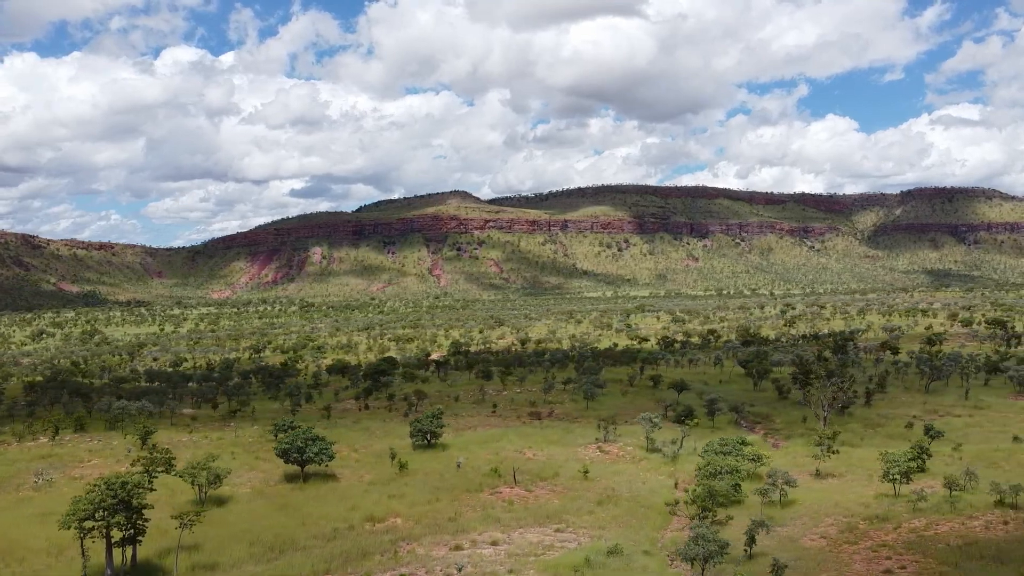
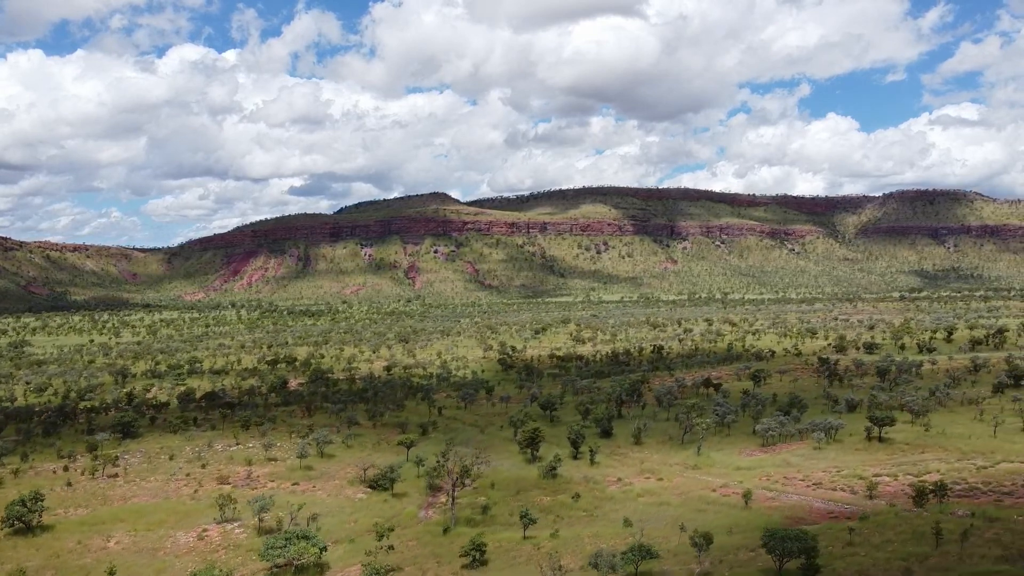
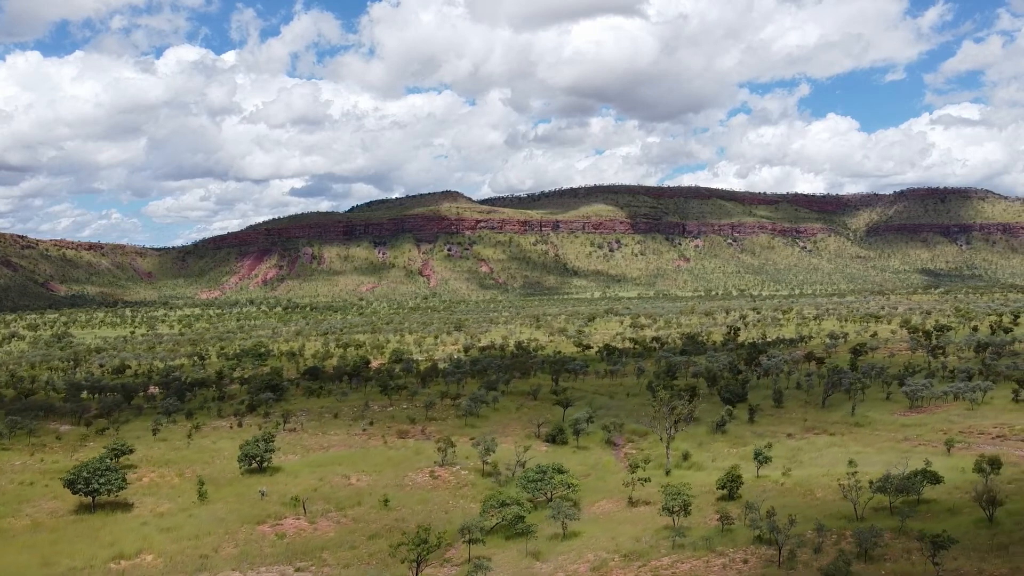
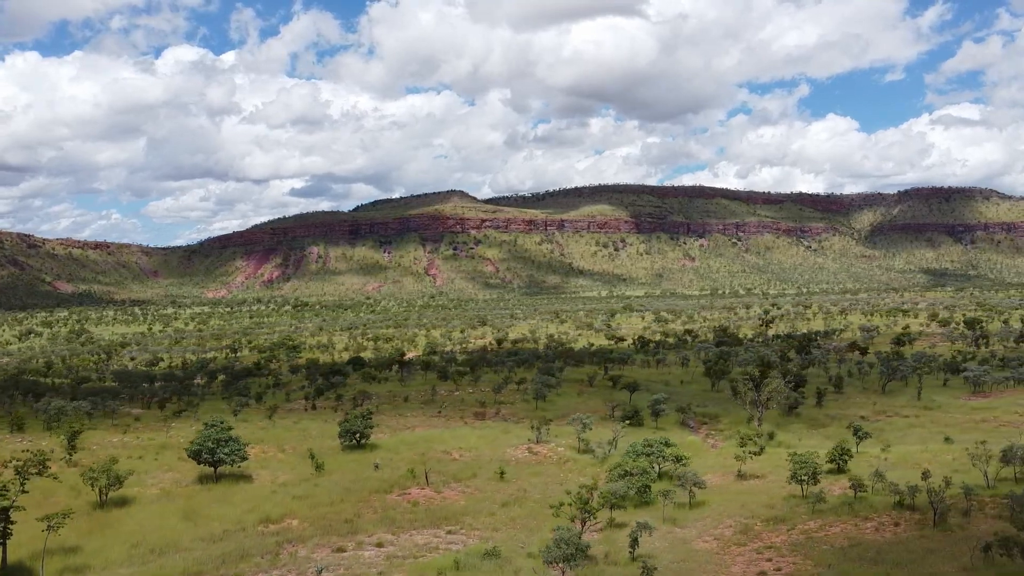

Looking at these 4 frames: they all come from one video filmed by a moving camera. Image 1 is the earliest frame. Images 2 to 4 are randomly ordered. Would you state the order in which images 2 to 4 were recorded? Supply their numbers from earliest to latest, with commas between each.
4, 3, 2
